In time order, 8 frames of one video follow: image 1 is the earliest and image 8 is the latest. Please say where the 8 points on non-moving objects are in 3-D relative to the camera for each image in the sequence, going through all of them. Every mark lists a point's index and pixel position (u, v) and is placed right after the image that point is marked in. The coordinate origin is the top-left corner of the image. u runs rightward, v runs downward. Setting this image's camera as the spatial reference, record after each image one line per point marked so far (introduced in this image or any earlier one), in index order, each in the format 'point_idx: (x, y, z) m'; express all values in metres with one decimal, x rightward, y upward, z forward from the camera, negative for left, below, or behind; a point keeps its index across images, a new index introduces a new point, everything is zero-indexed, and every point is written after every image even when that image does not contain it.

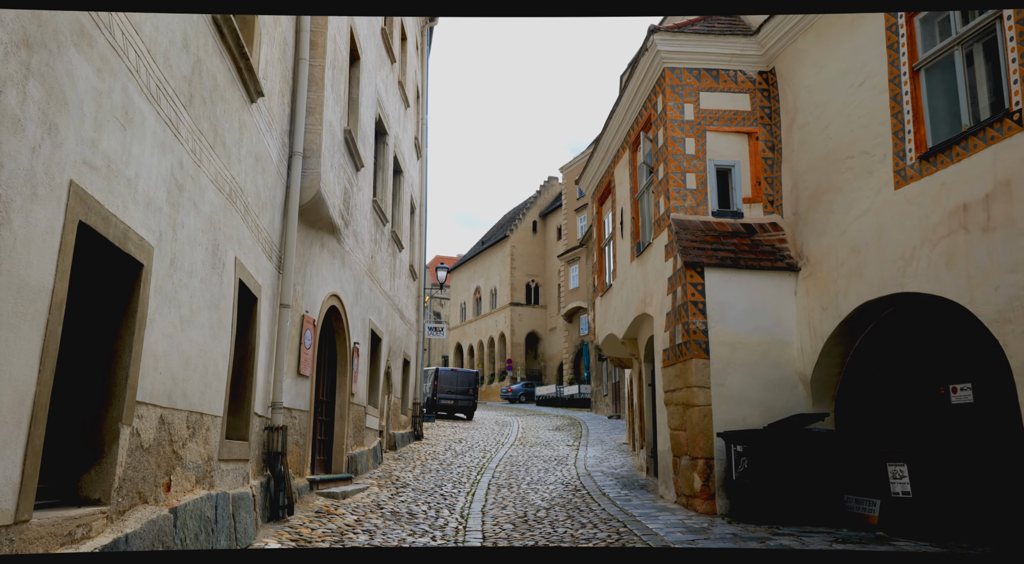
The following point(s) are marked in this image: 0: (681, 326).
0: (+2.1, -0.6, +9.6) m
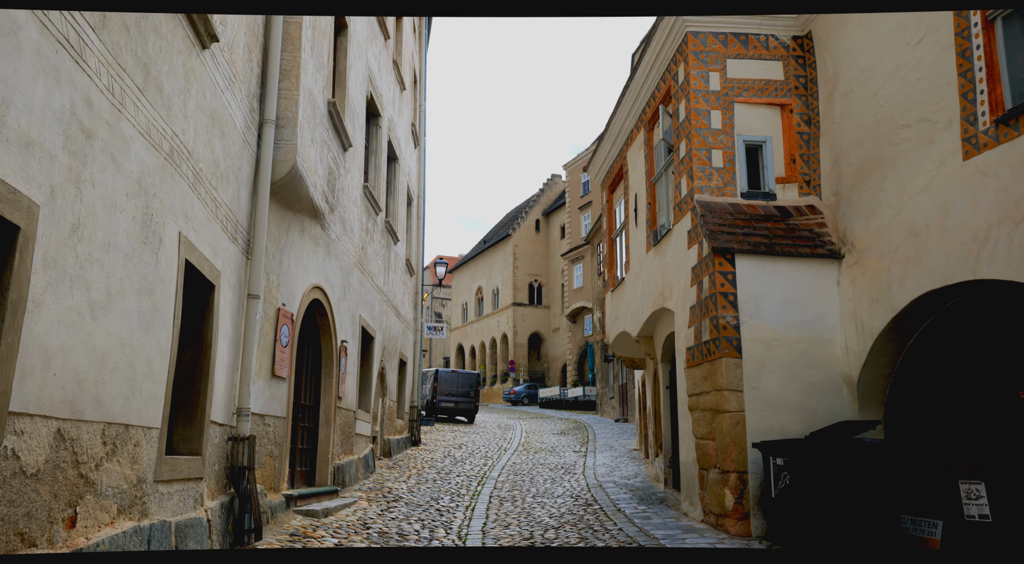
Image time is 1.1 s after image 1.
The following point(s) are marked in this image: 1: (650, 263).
0: (+2.2, -0.4, +8.5) m
1: (+2.1, +0.3, +11.3) m
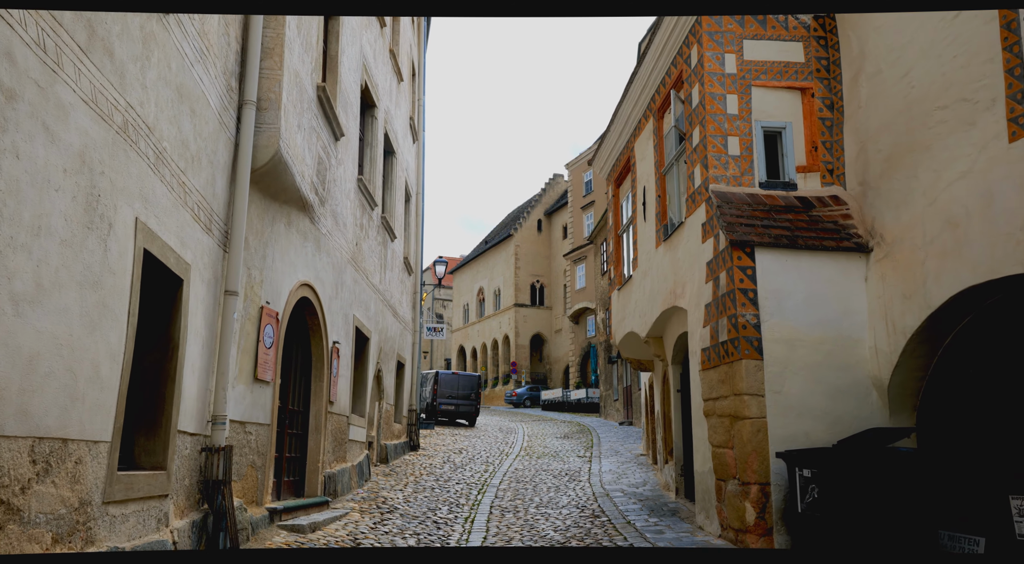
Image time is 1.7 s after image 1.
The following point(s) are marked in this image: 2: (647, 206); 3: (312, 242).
0: (+2.2, -0.4, +7.8) m
1: (+2.1, +0.3, +10.7) m
2: (+2.1, +1.2, +11.5) m
3: (-2.5, +0.5, +9.5) m
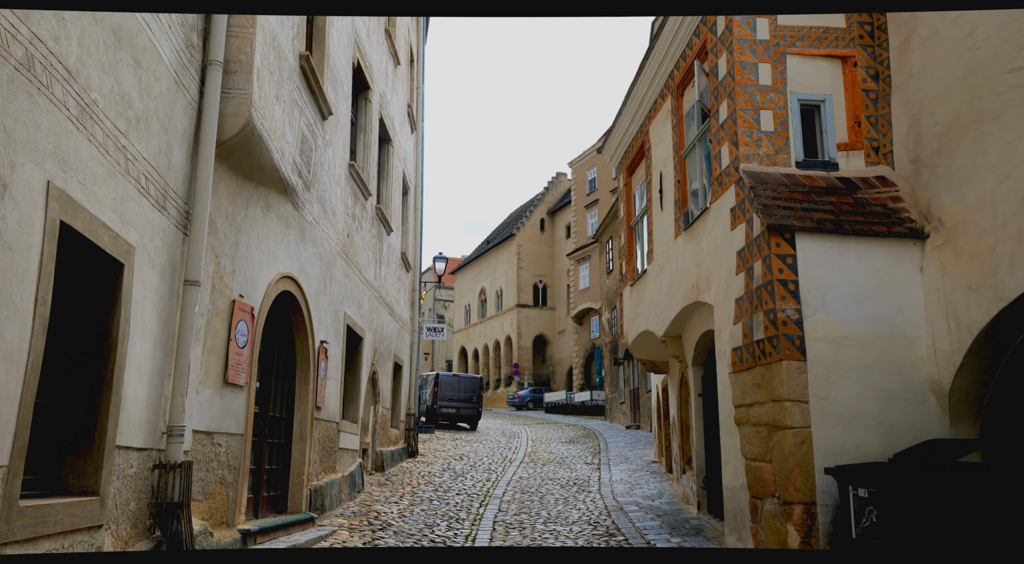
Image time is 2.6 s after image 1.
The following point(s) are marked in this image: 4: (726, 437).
0: (+2.3, -0.3, +6.9) m
1: (+2.1, +0.4, +9.7) m
2: (+2.1, +1.2, +10.5) m
3: (-2.5, +0.6, +8.6) m
4: (+2.2, -1.6, +7.6) m
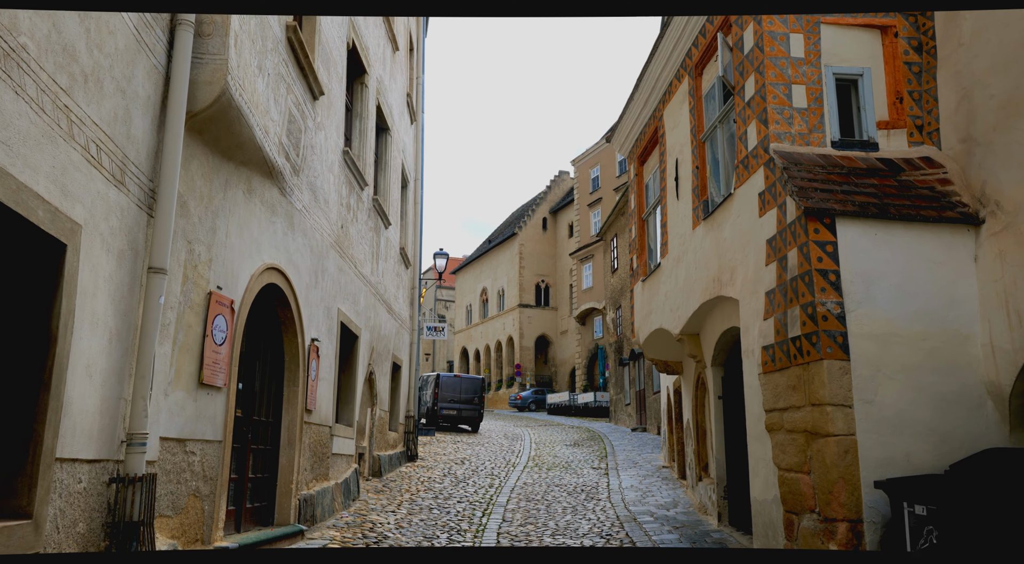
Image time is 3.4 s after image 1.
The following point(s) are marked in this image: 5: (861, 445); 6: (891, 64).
0: (+2.3, -0.2, +6.2) m
1: (+2.2, +0.5, +9.0) m
2: (+2.2, +1.3, +9.8) m
3: (-2.4, +0.7, +7.9) m
4: (+2.2, -1.5, +6.9) m
5: (+2.6, -1.2, +5.7) m
6: (+3.6, +2.1, +7.1) m
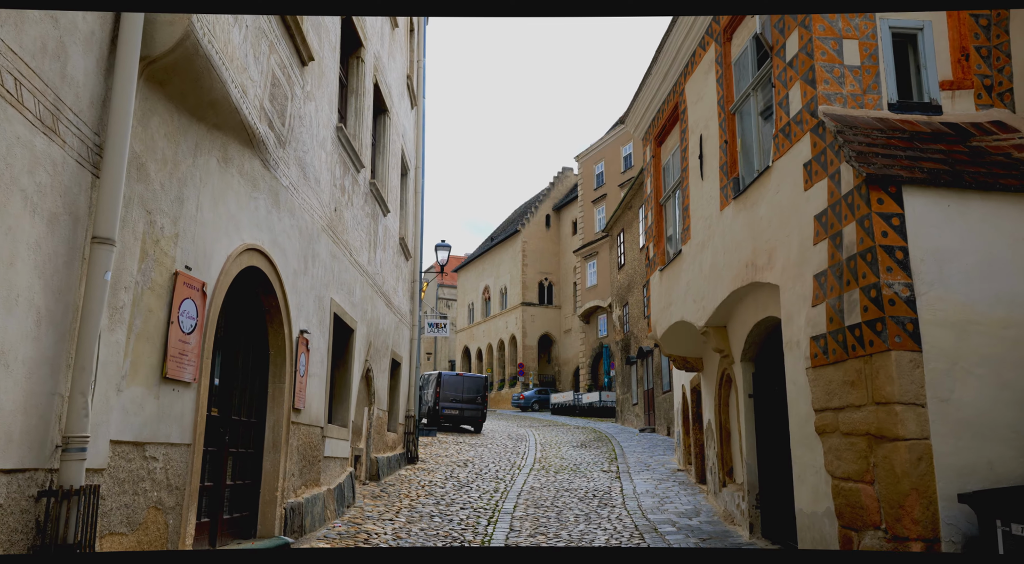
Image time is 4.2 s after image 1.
0: (+2.4, -0.1, +5.3) m
1: (+2.3, +0.6, +8.2) m
2: (+2.3, +1.5, +9.0) m
3: (-2.3, +0.8, +7.0) m
4: (+2.3, -1.3, +6.1) m
5: (+2.7, -1.1, +4.9) m
6: (+3.7, +2.2, +6.3) m
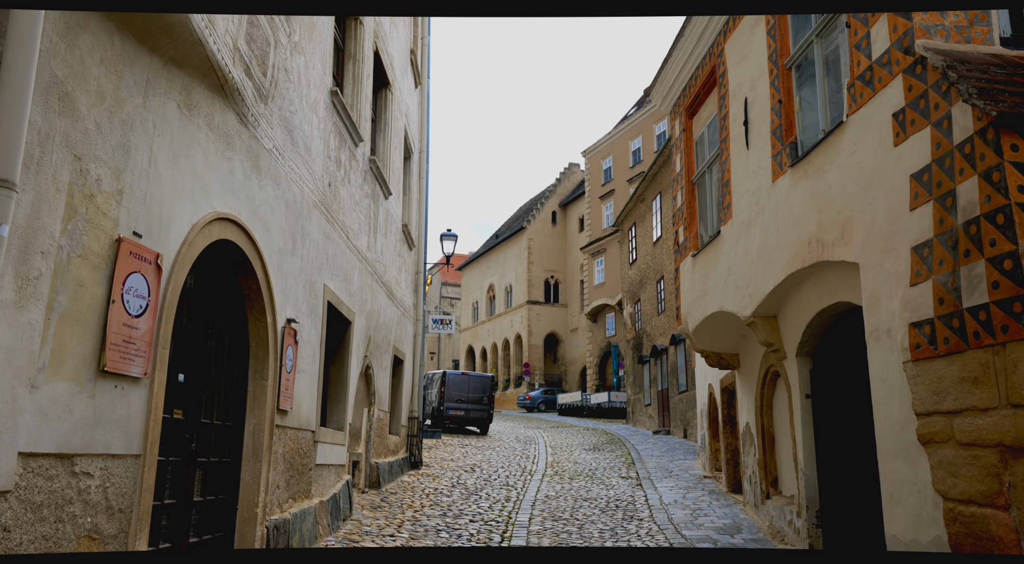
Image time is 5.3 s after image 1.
0: (+2.6, +0.1, +4.2) m
1: (+2.5, +0.8, +7.0) m
2: (+2.5, +1.6, +7.8) m
3: (-2.1, +1.0, +5.9) m
4: (+2.5, -1.2, +5.0) m
5: (+2.9, -0.9, +3.7) m
6: (+3.8, +2.4, +5.1) m
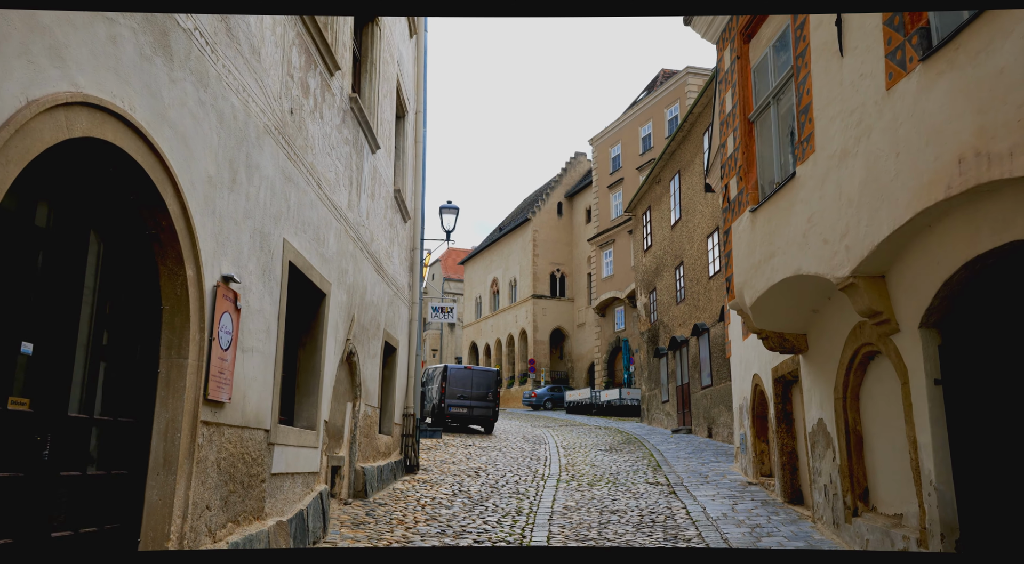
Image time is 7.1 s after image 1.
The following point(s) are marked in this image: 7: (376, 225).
0: (+2.7, +0.5, +2.2) m
1: (+2.6, +1.2, +5.1) m
2: (+2.6, +2.0, +5.9) m
3: (-2.0, +1.4, +4.0) m
4: (+2.6, -0.8, +3.0) m
5: (+3.0, -0.5, +1.8) m
6: (+4.0, +2.8, +3.2) m
7: (-1.9, +0.8, +10.5) m
